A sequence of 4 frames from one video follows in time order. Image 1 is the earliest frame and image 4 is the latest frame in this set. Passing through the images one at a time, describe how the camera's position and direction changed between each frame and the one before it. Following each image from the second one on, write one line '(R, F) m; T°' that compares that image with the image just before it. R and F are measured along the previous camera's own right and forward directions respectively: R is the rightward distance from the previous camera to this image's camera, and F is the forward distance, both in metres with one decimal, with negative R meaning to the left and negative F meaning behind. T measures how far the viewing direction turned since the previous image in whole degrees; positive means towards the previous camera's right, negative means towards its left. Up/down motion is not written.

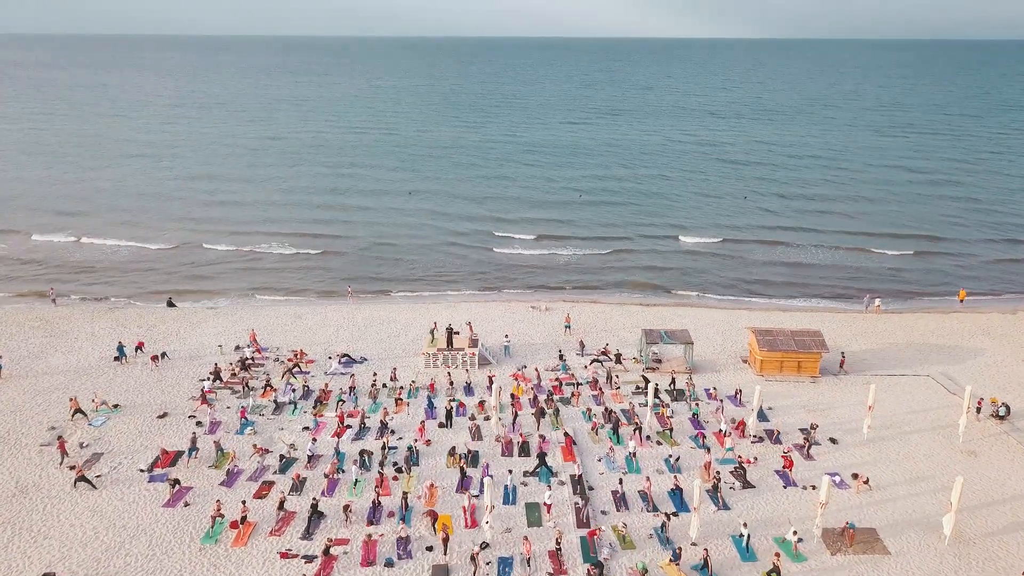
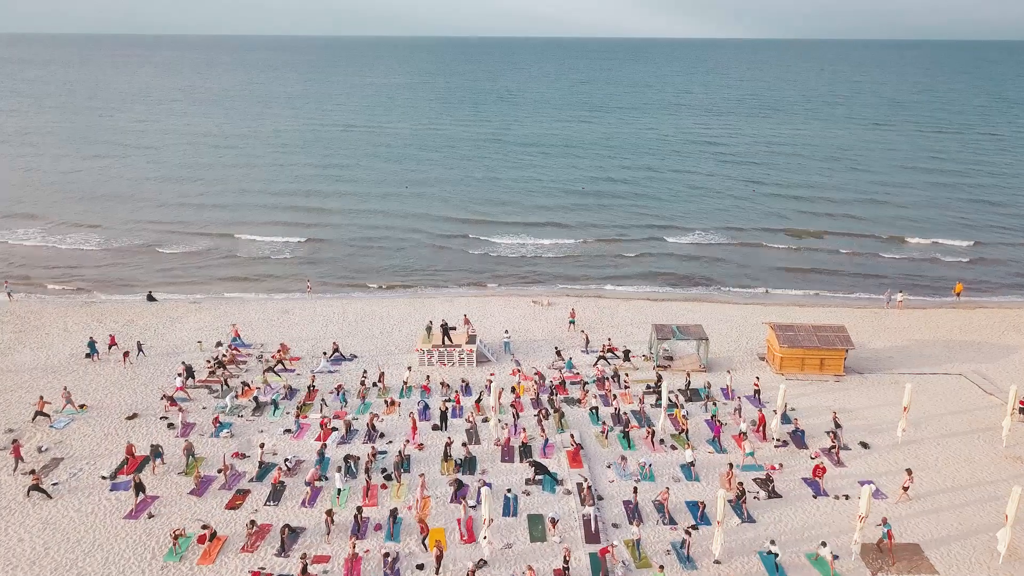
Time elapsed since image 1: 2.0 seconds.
(0.0, +2.3) m; 0°
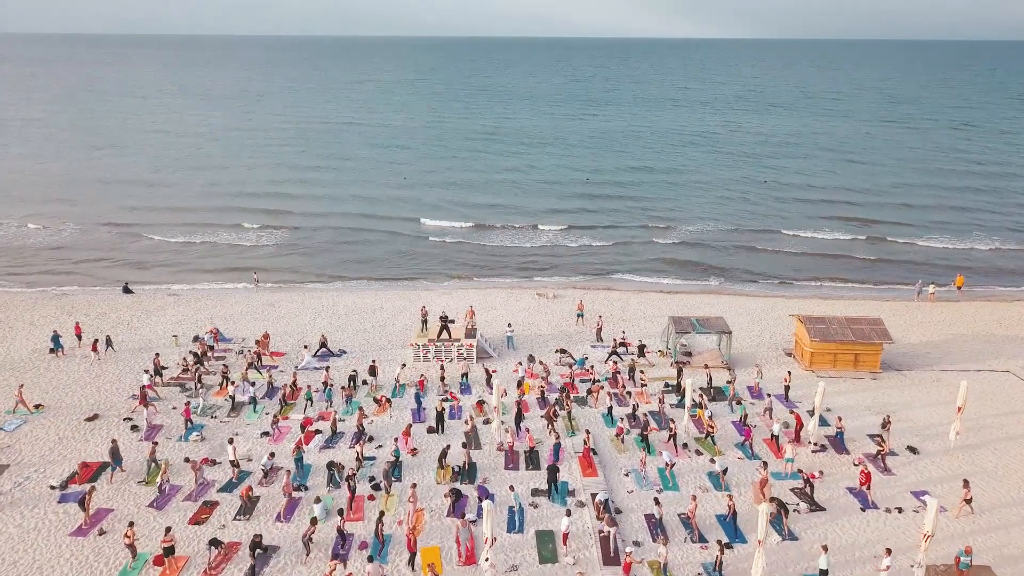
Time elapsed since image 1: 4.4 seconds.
(-0.2, +2.6) m; 0°
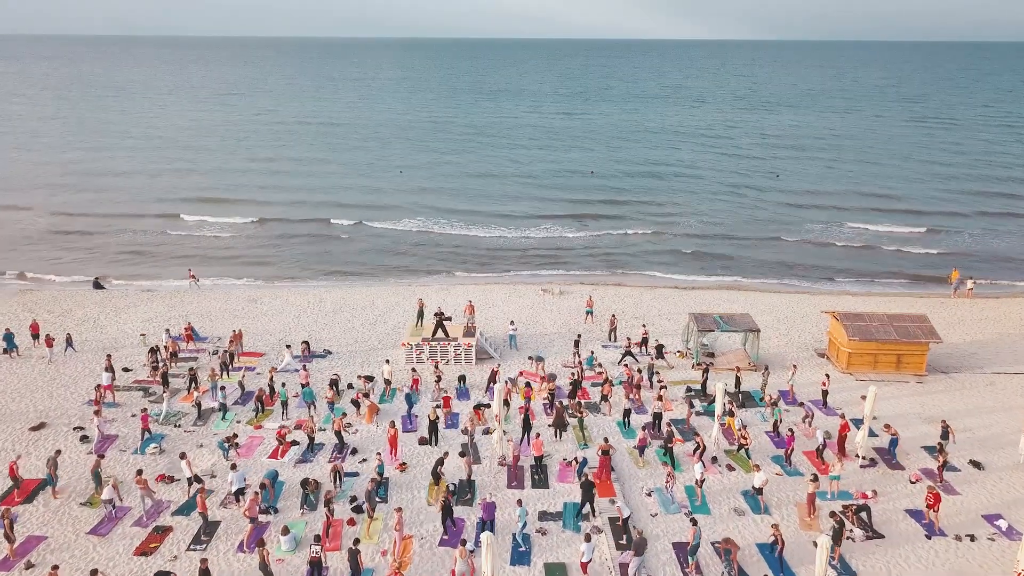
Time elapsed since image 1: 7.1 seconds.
(-0.1, +2.8) m; 0°
